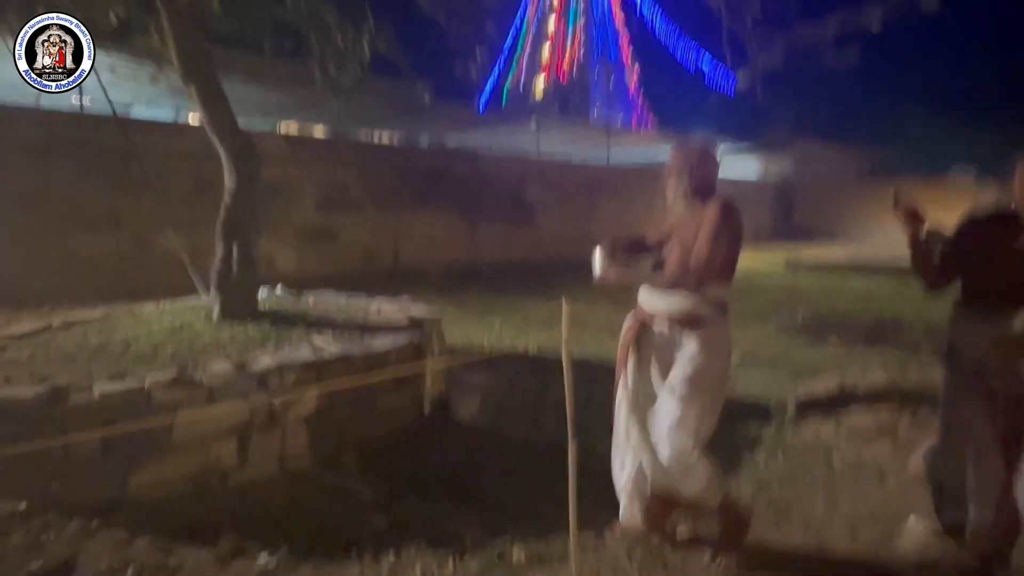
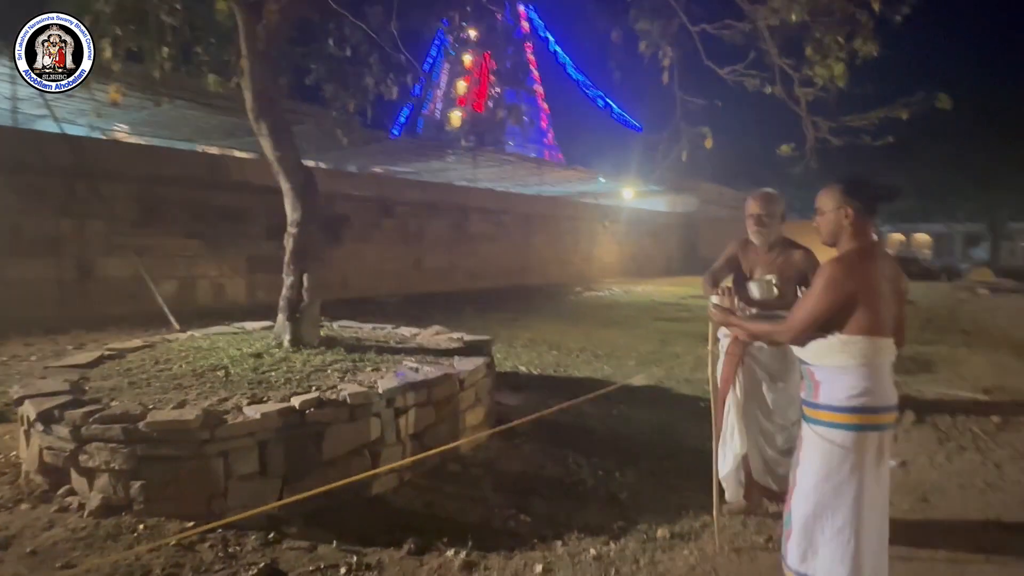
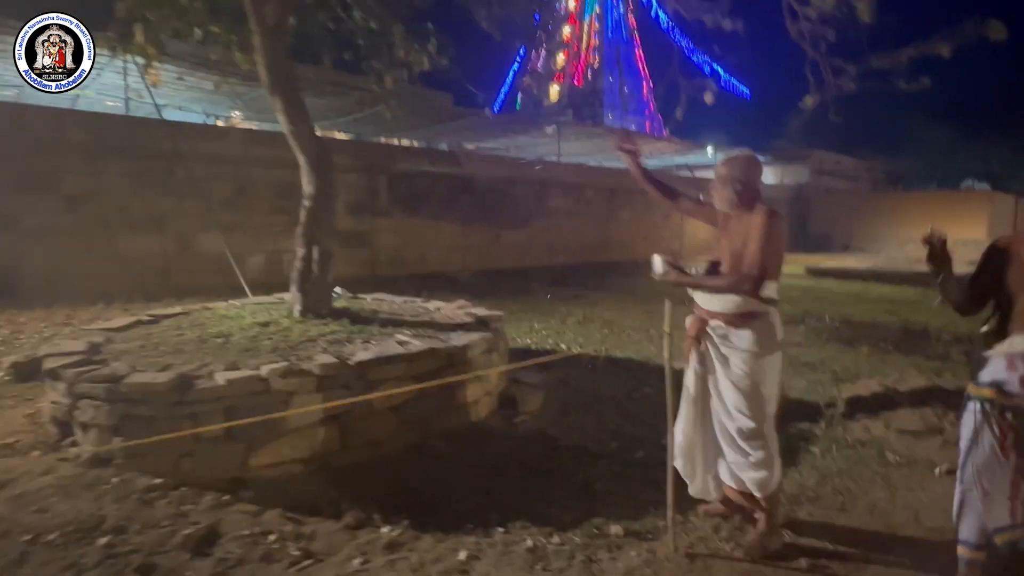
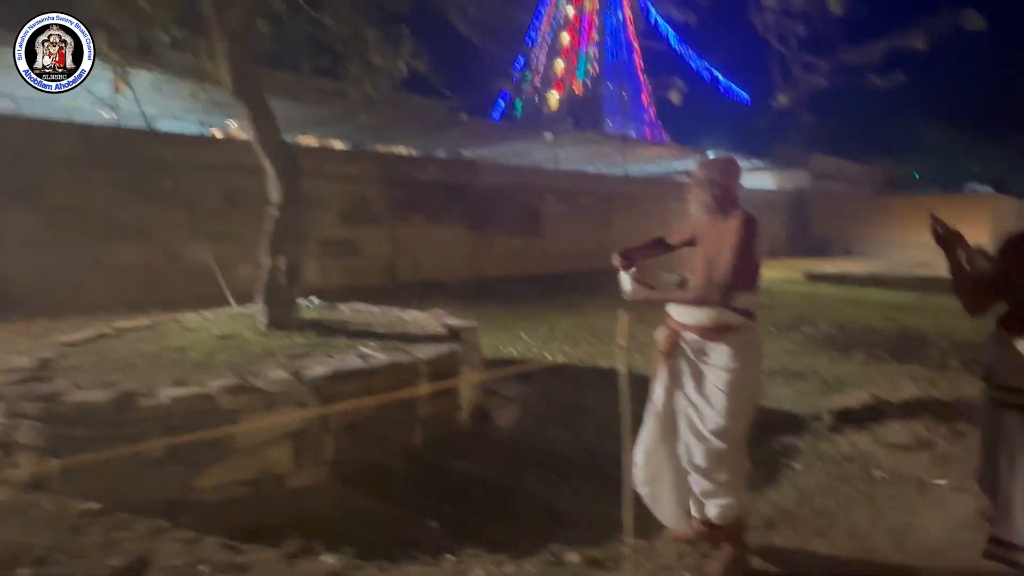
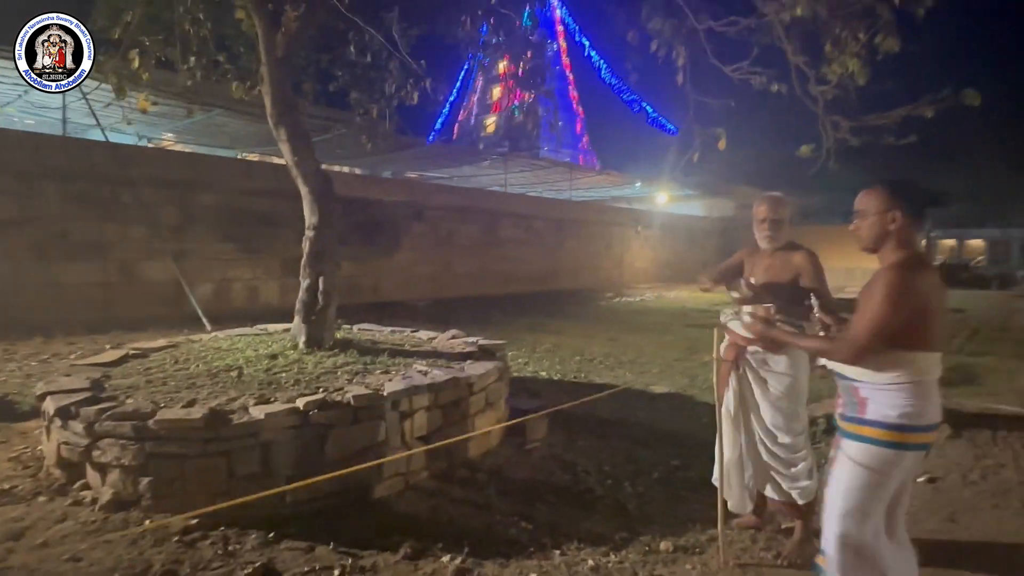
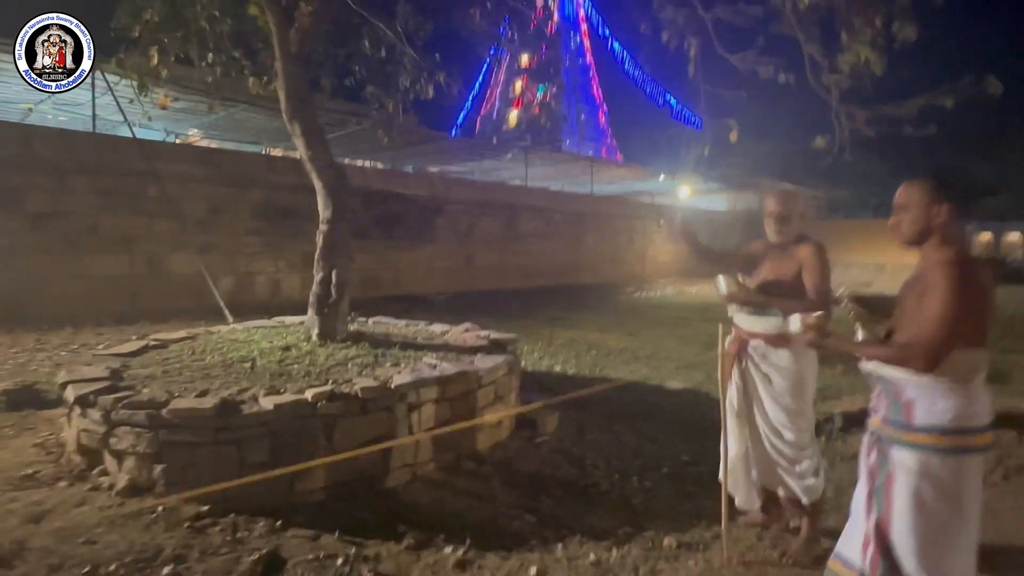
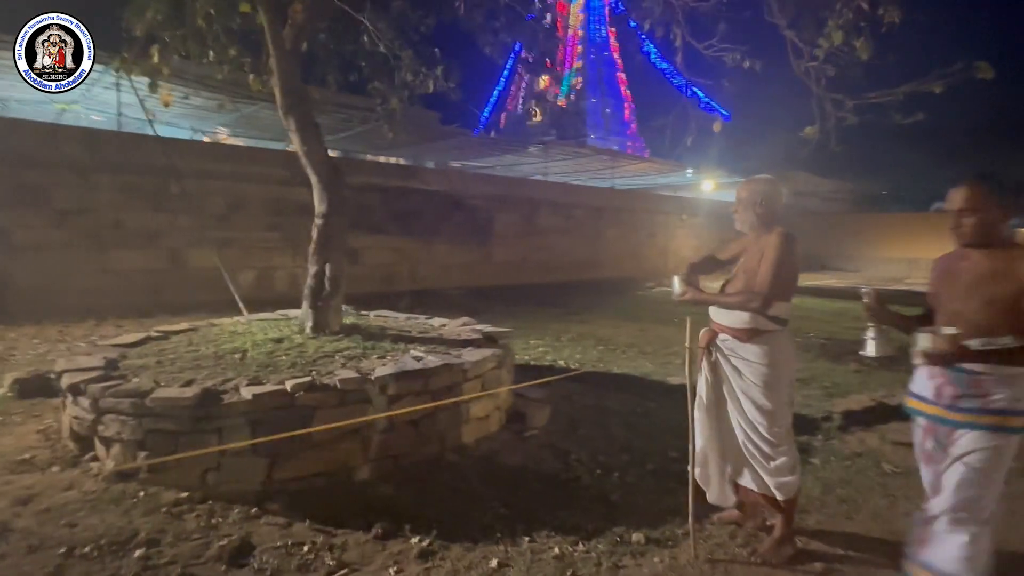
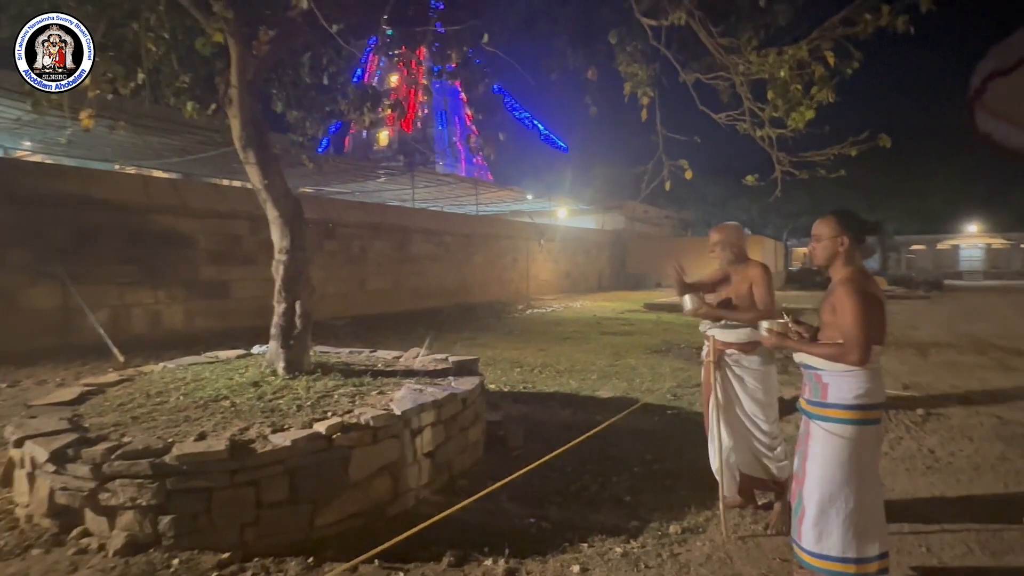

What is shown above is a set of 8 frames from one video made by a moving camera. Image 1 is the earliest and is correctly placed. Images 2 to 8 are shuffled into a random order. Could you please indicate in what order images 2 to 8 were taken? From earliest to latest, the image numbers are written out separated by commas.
4, 3, 7, 6, 5, 2, 8
